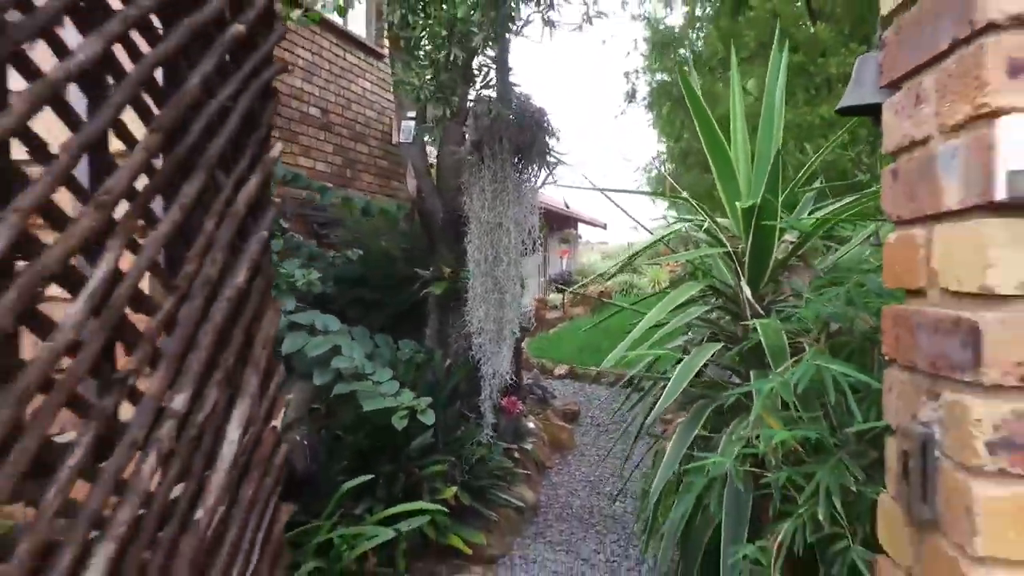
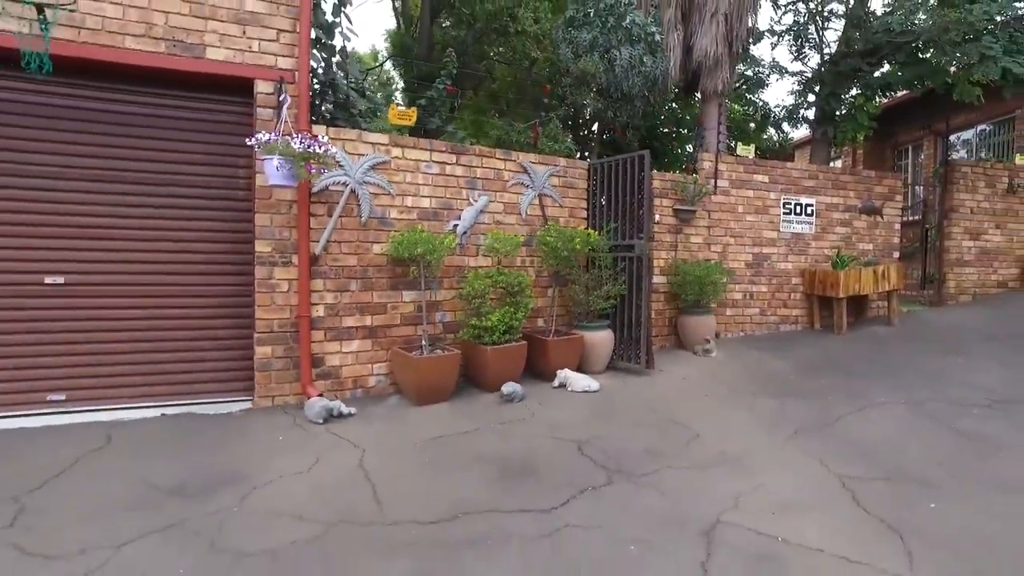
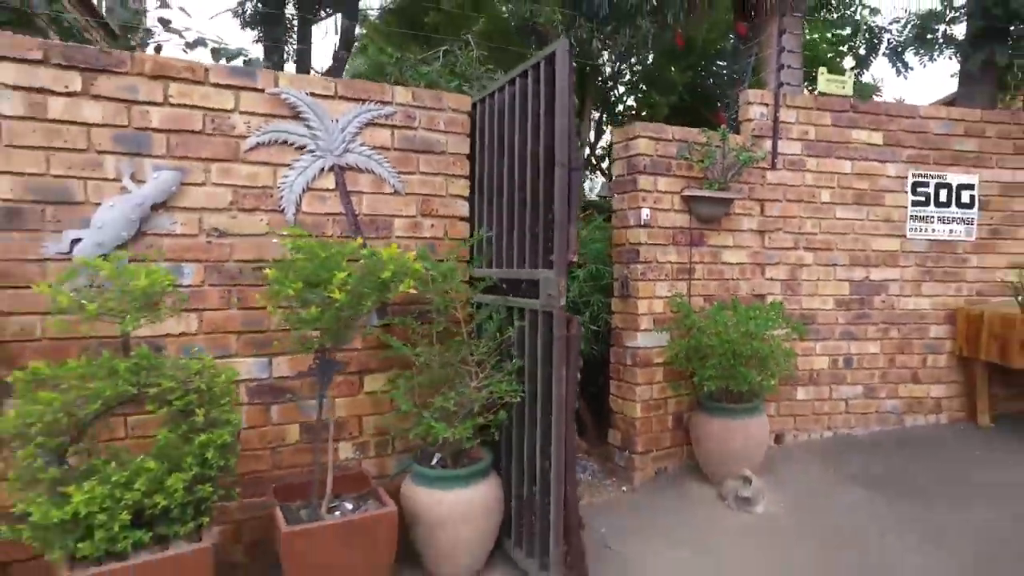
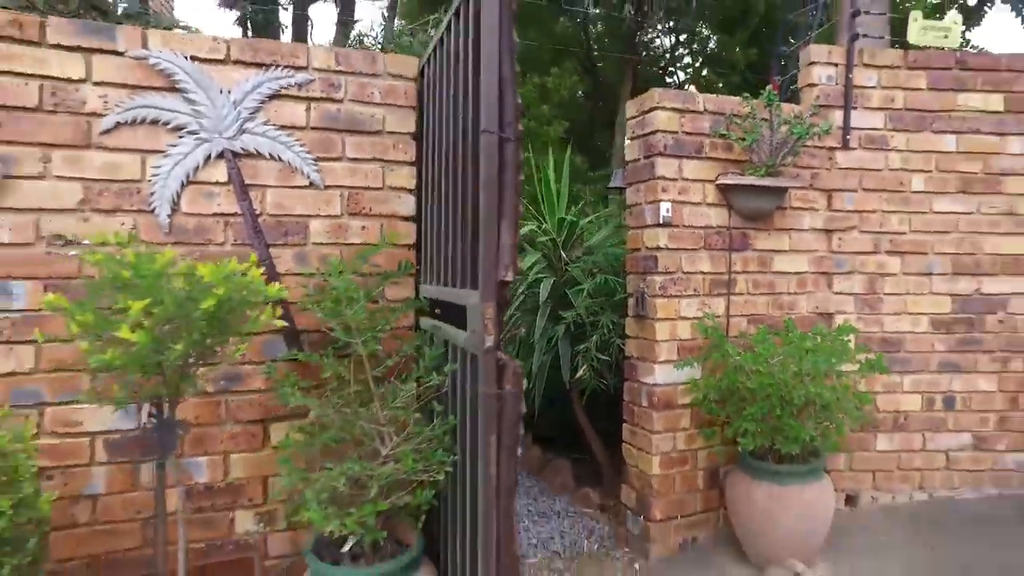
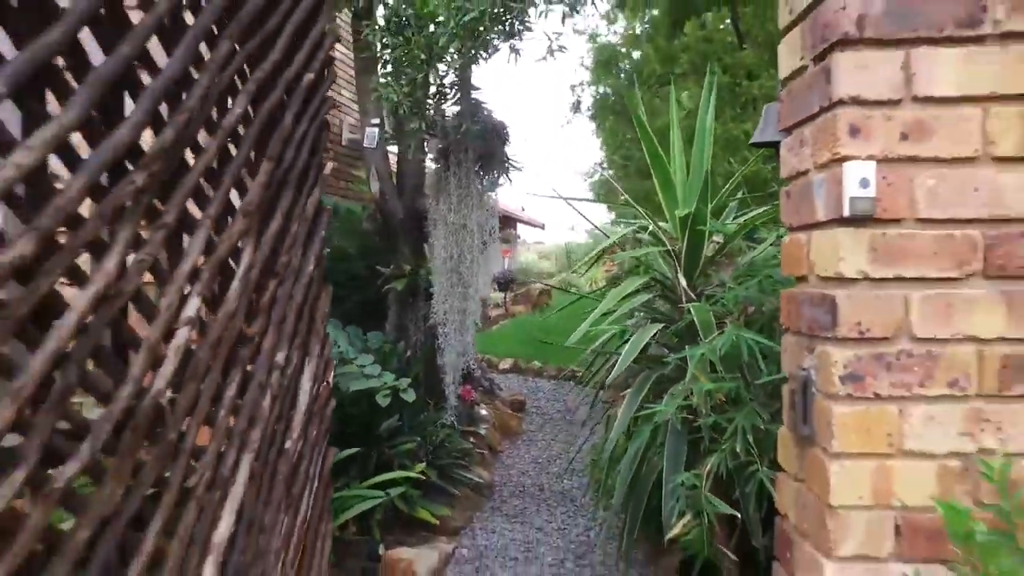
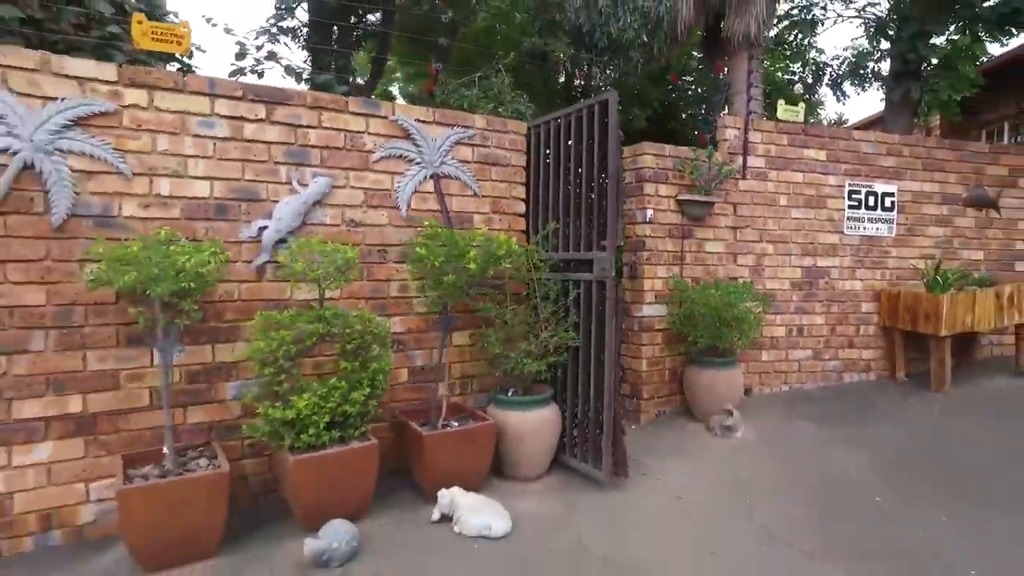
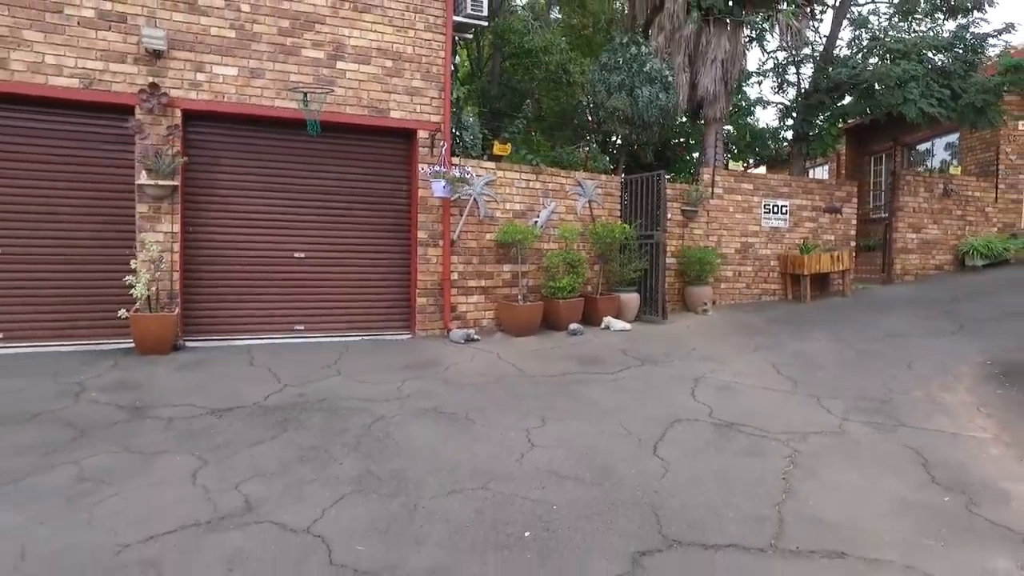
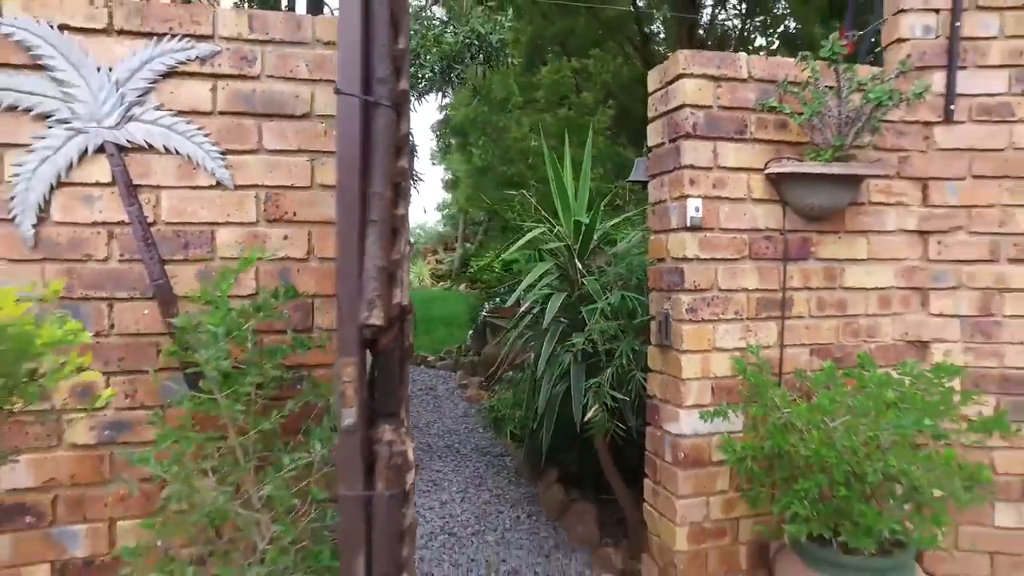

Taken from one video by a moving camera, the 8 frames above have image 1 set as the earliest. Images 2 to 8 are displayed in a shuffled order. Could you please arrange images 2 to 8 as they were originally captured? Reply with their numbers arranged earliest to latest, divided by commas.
5, 8, 4, 3, 6, 2, 7
